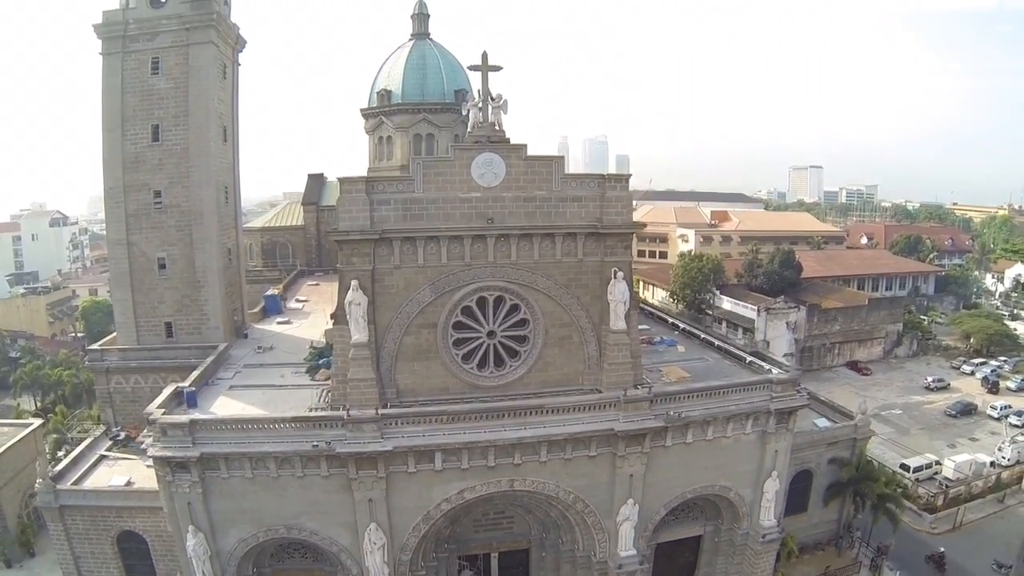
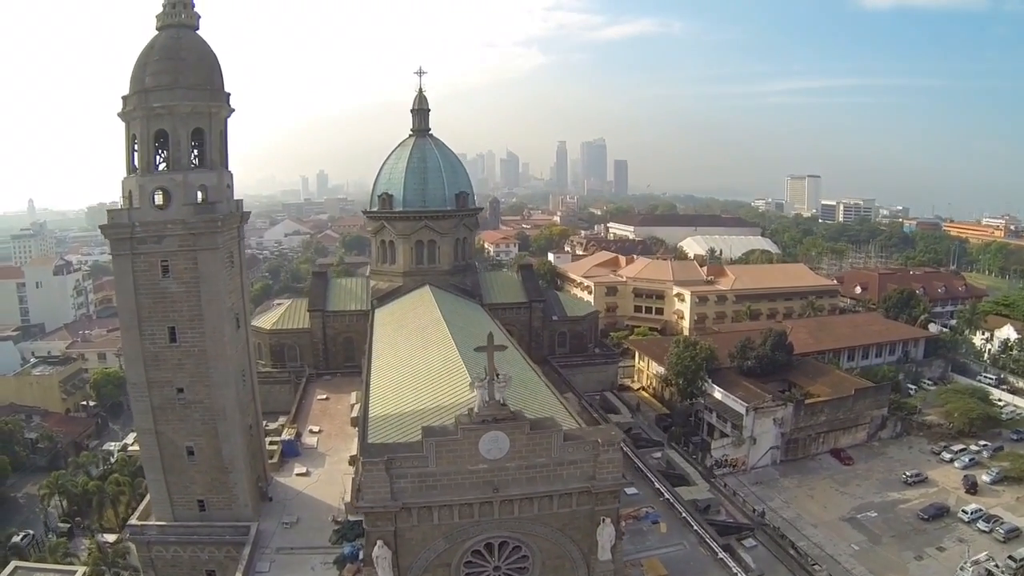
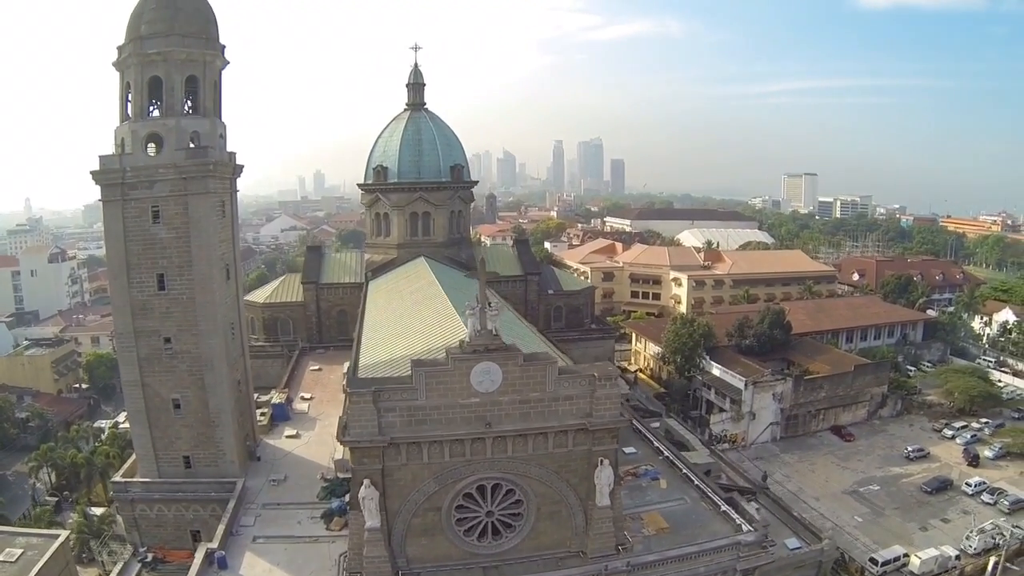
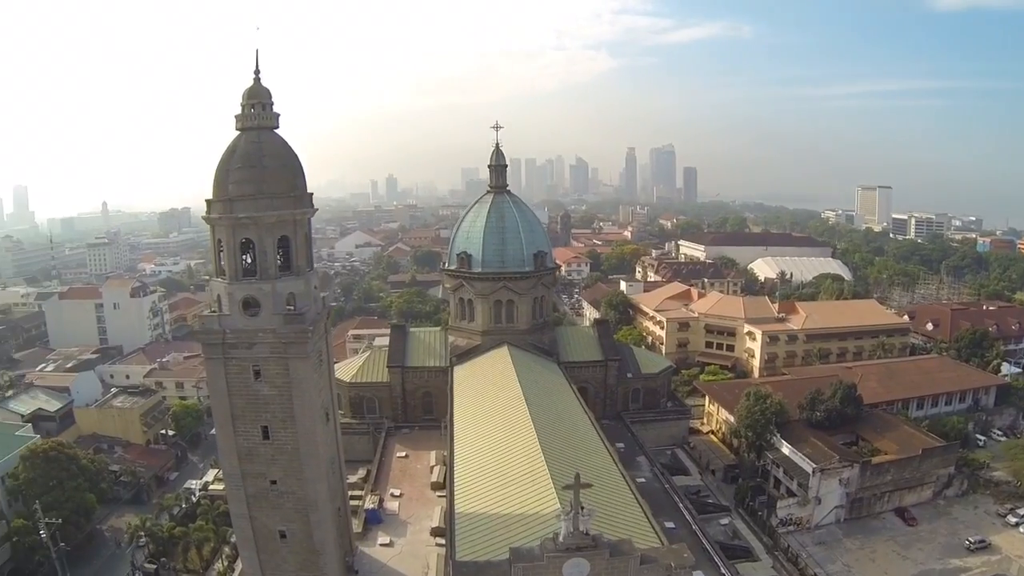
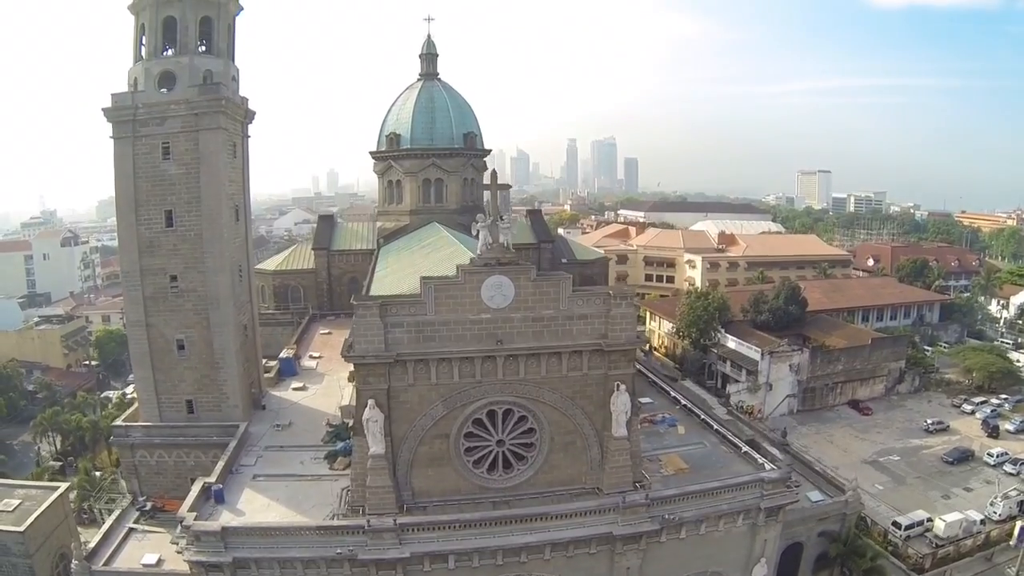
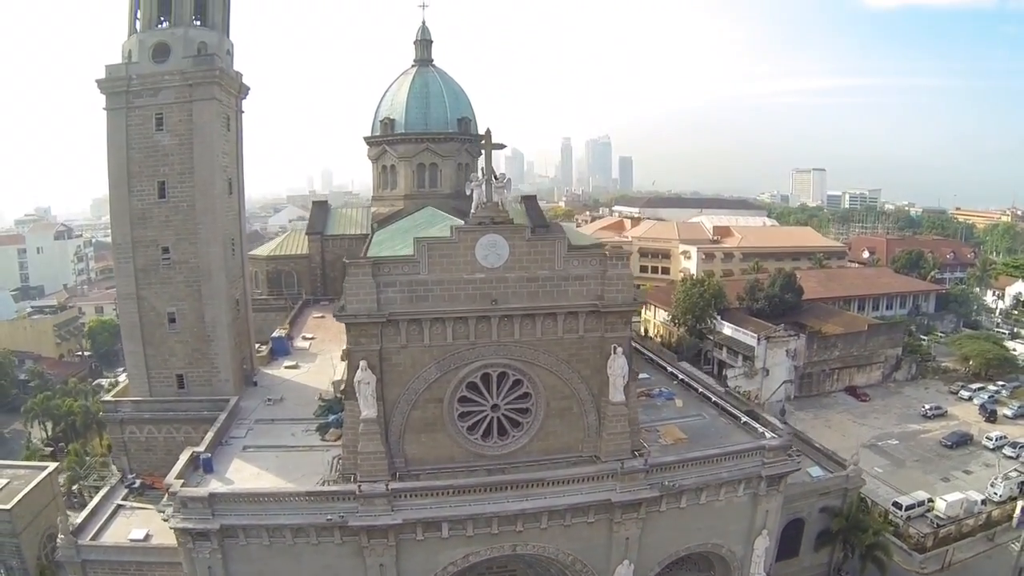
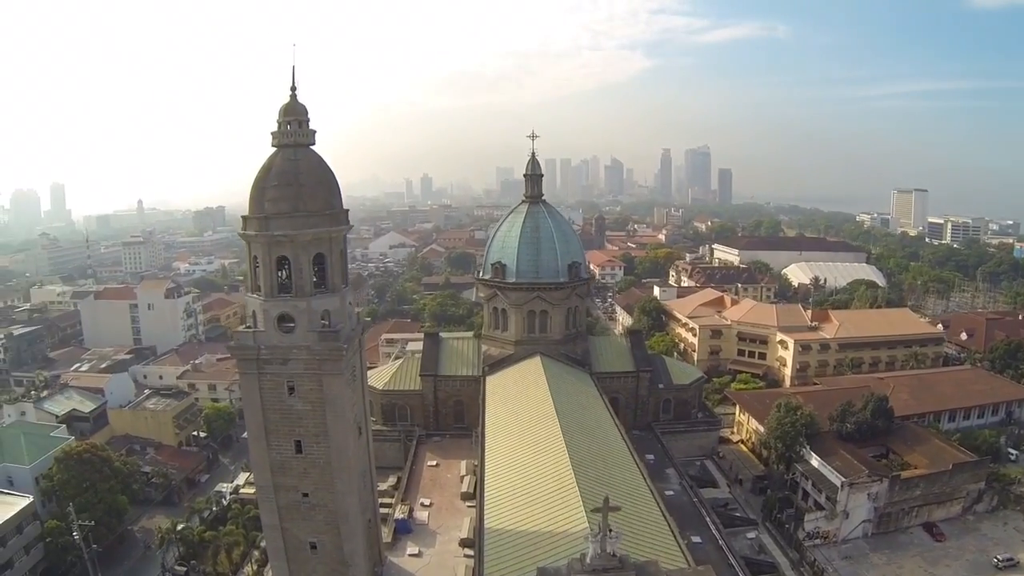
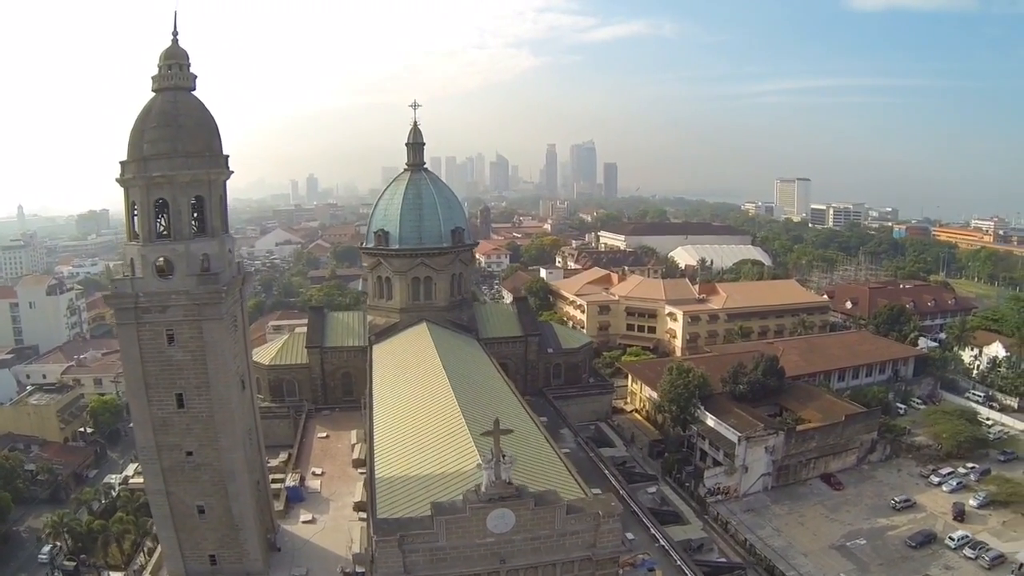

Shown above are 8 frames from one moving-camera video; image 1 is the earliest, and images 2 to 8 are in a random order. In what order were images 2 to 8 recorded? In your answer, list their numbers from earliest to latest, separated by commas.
6, 5, 3, 2, 8, 4, 7
